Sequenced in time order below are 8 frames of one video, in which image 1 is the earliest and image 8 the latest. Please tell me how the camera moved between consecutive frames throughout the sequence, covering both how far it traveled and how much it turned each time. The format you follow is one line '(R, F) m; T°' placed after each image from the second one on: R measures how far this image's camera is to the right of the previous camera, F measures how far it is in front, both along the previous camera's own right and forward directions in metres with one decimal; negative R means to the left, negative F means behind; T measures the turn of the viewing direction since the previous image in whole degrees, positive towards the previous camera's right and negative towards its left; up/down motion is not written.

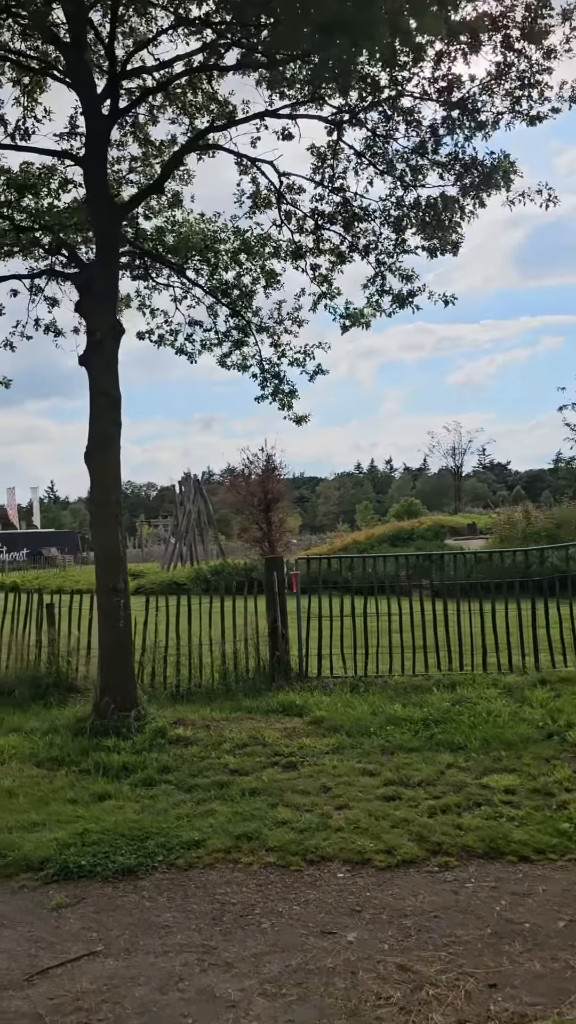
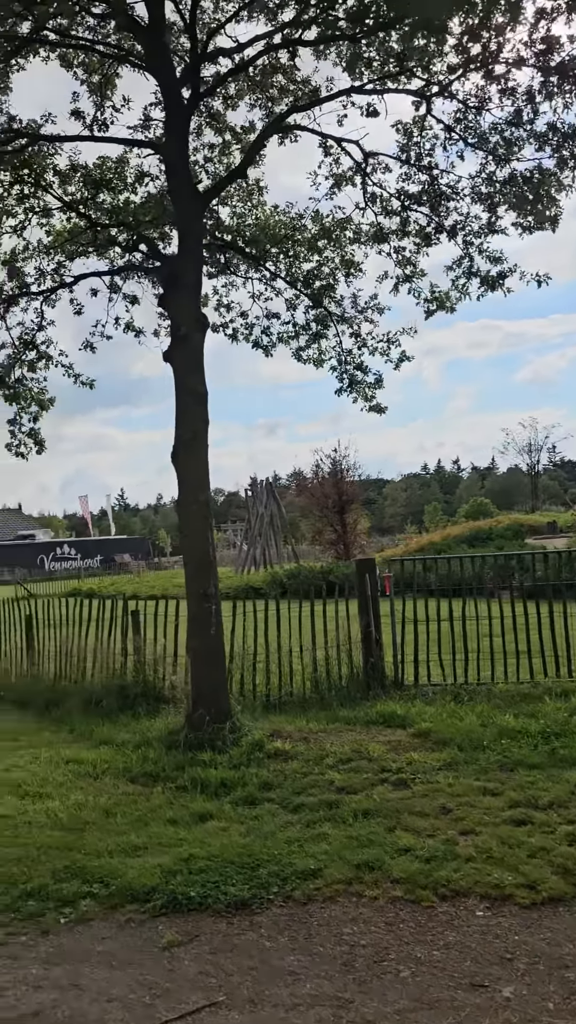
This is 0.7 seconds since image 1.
(-0.3, +0.4) m; -5°
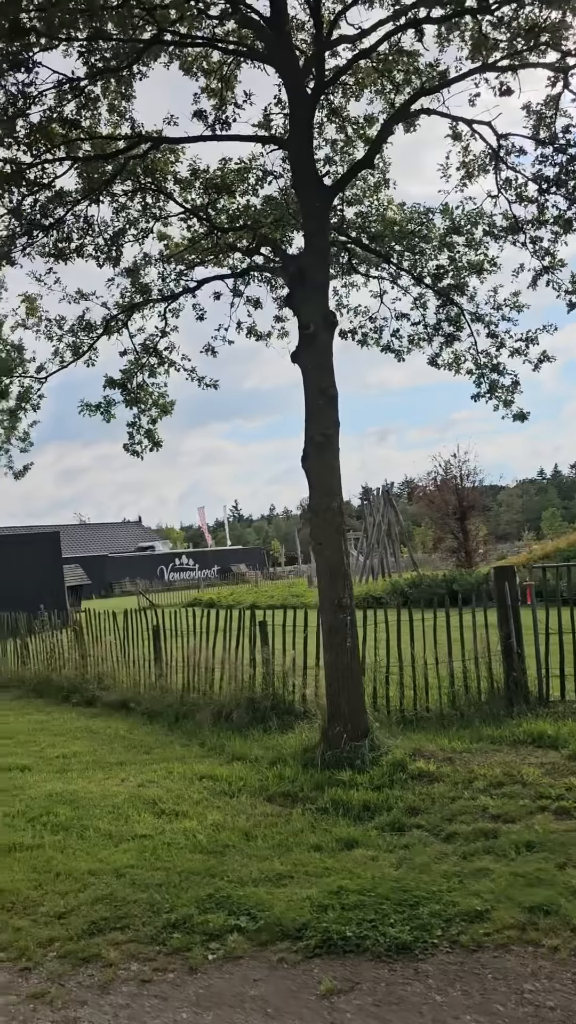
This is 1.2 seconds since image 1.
(-0.2, +0.3) m; -8°
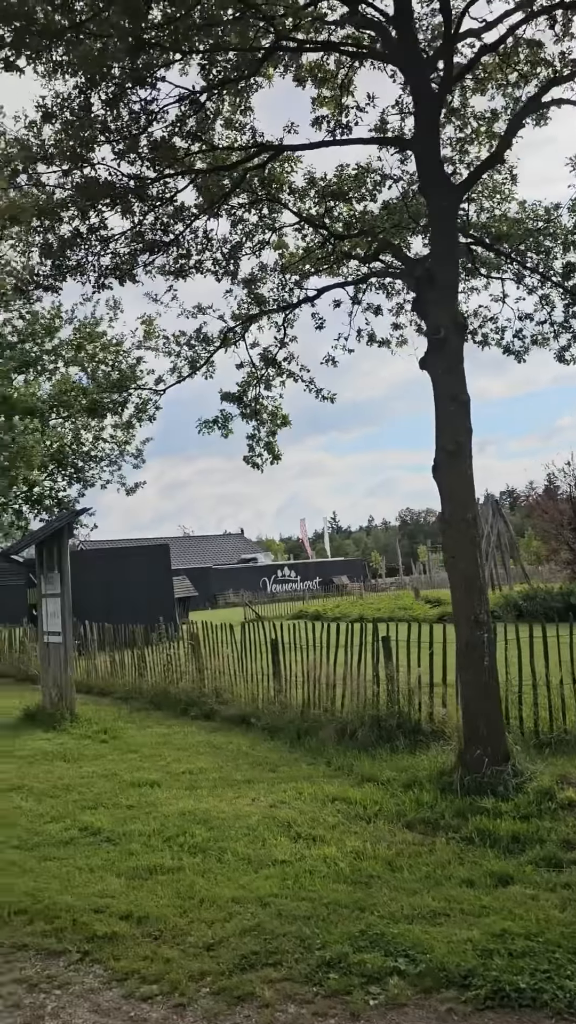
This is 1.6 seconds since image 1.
(-0.3, +0.2) m; -7°
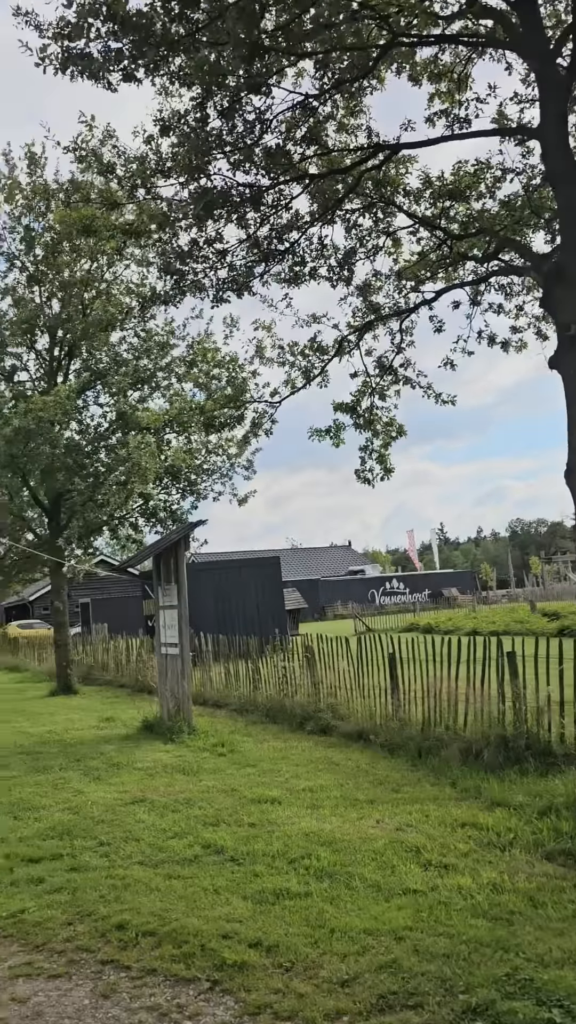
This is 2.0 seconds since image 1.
(-0.1, +0.2) m; -7°
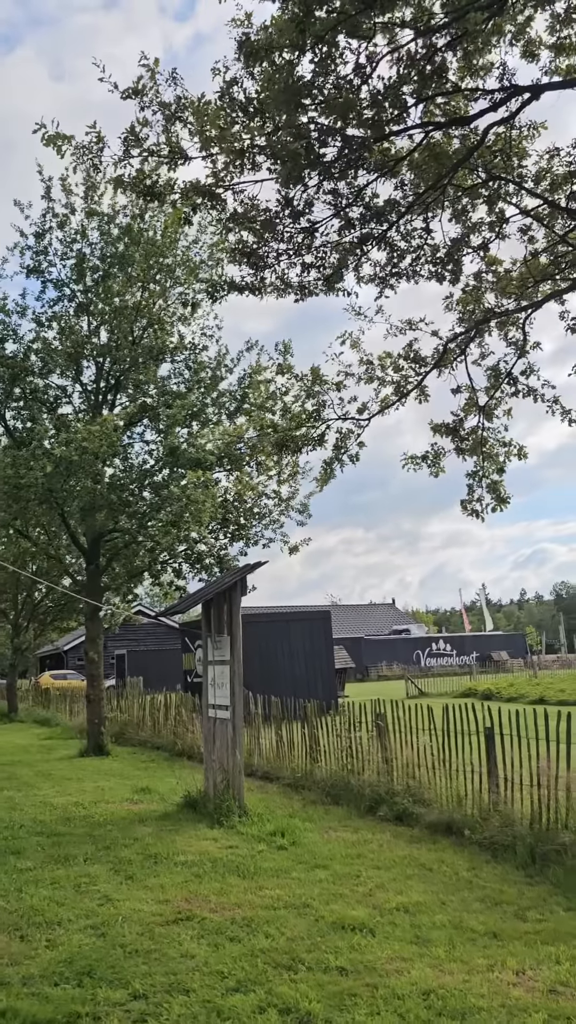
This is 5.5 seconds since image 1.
(-0.4, +1.5) m; -3°
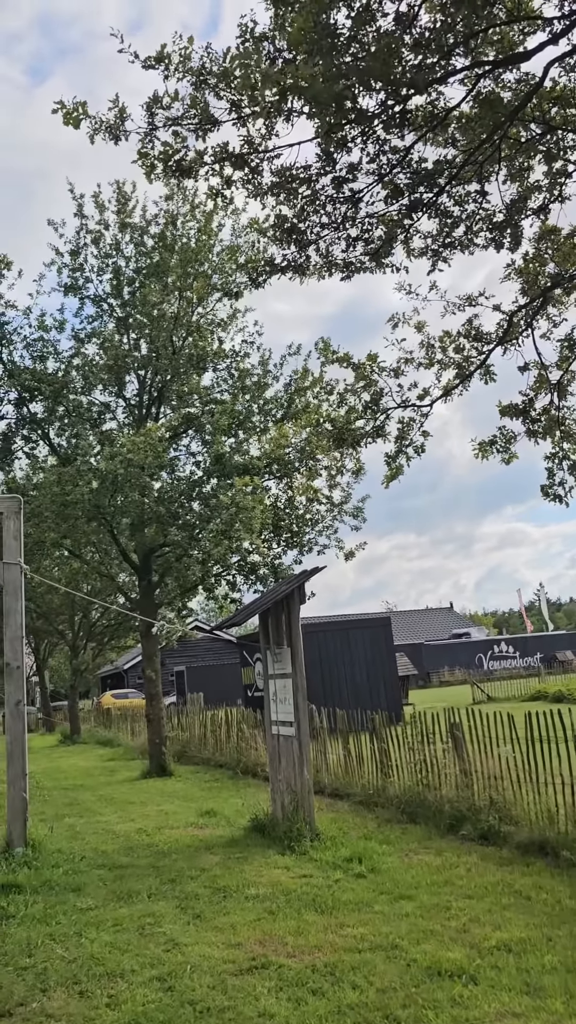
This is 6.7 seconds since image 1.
(-0.1, +0.6) m; -3°
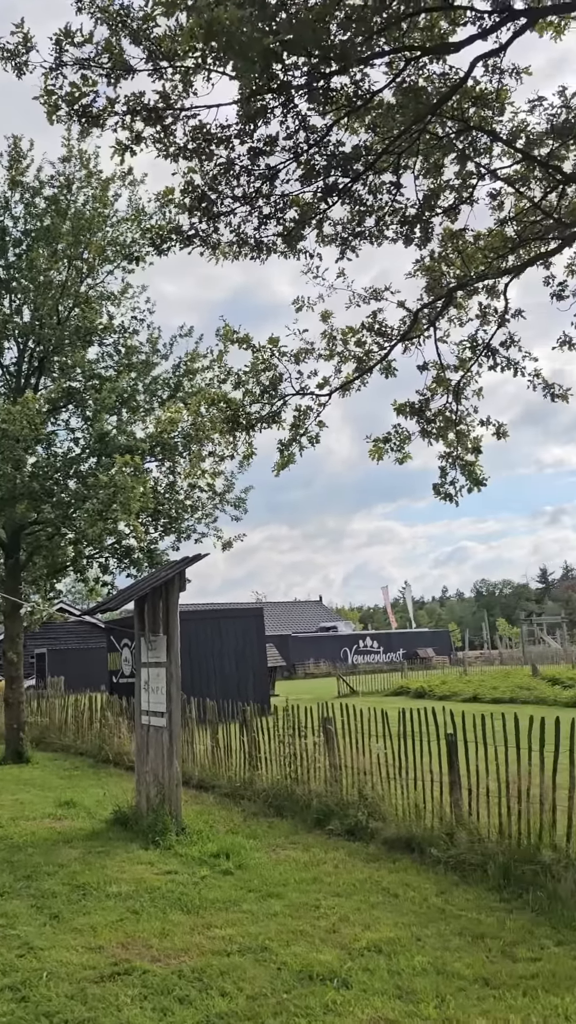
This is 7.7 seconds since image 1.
(-0.1, +0.2) m; +9°
